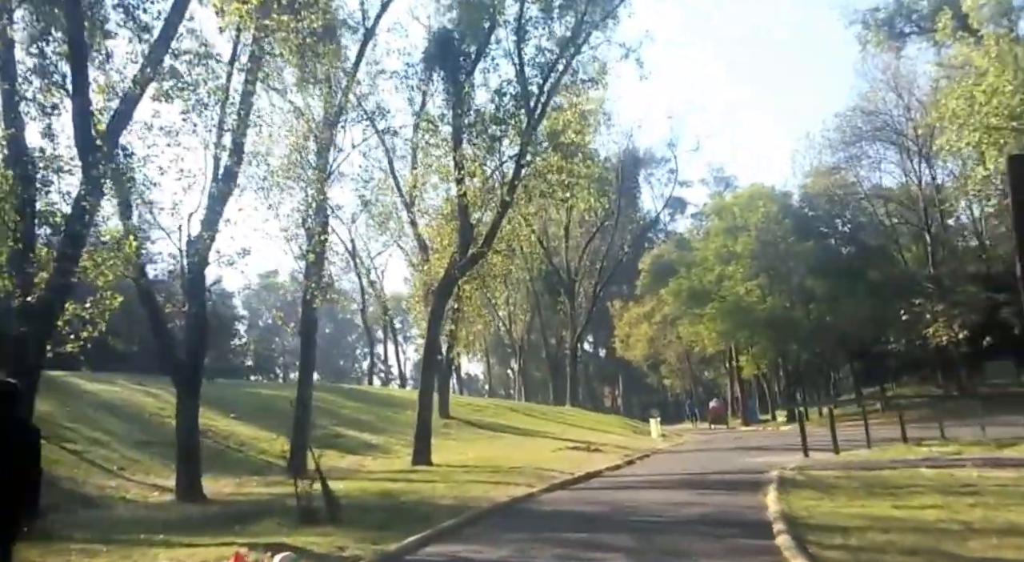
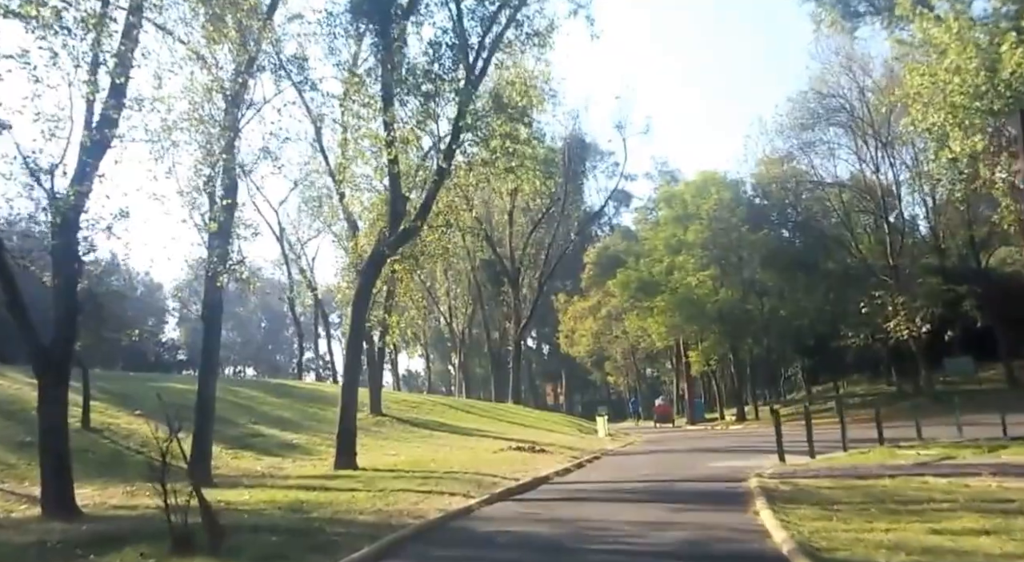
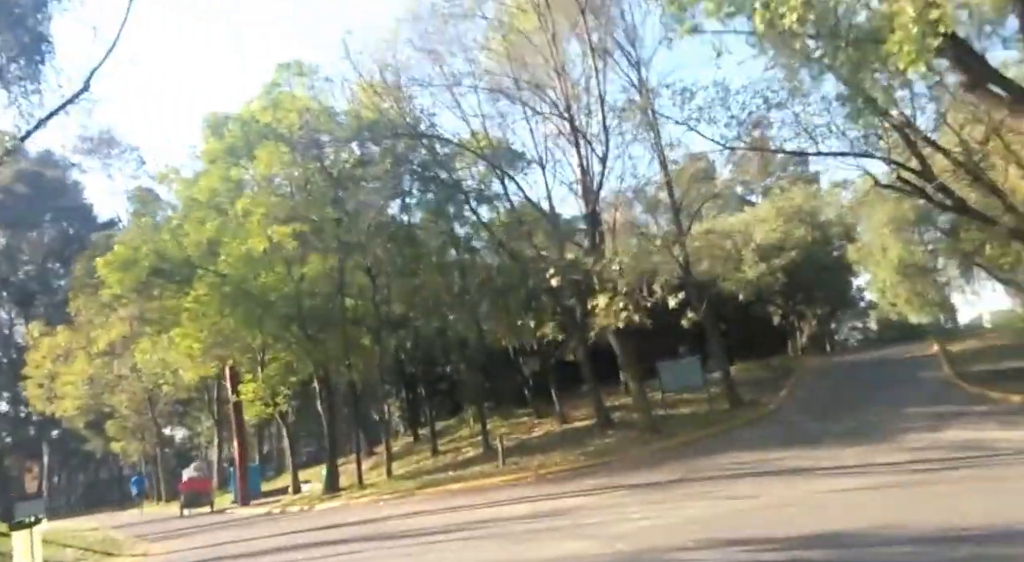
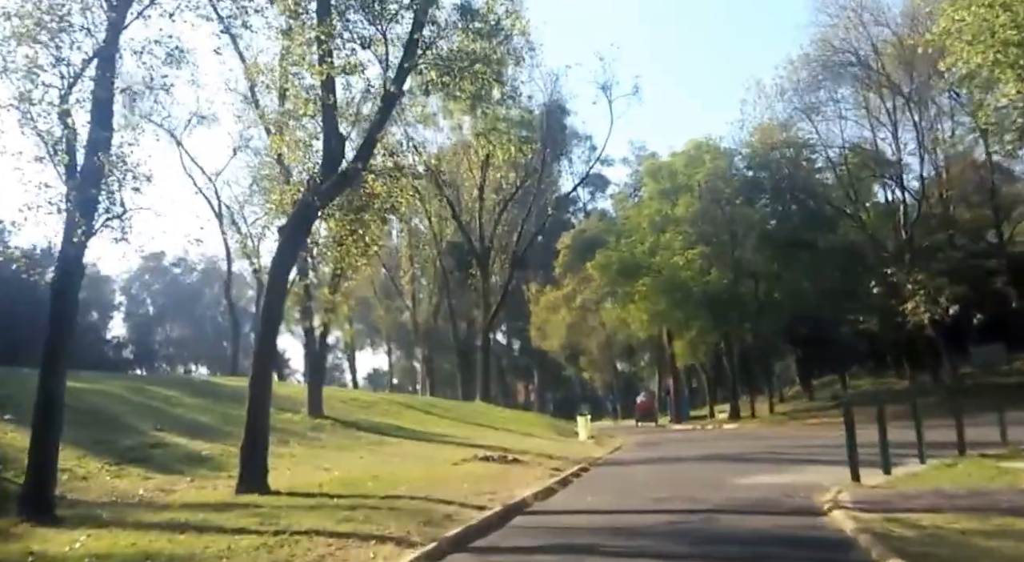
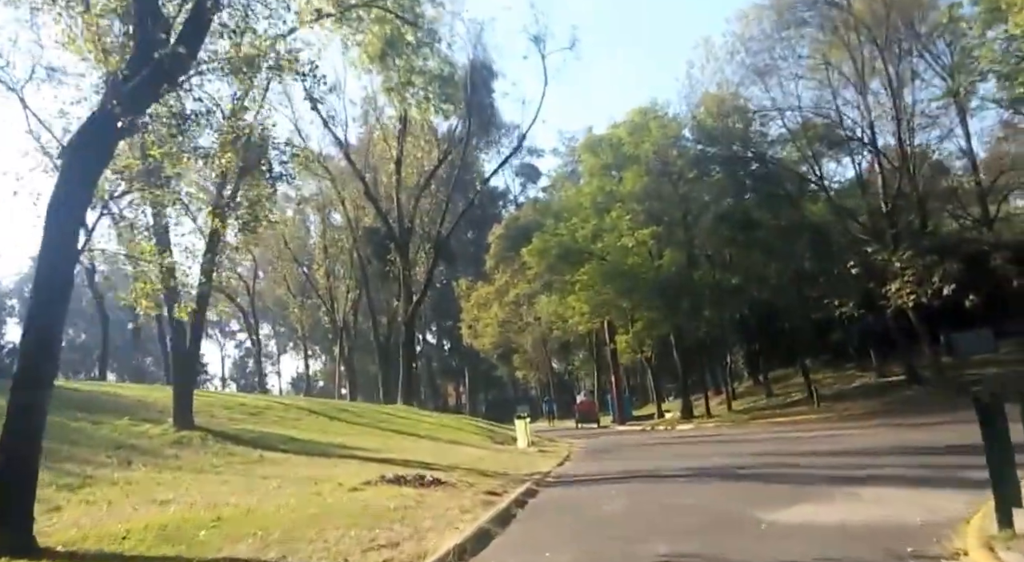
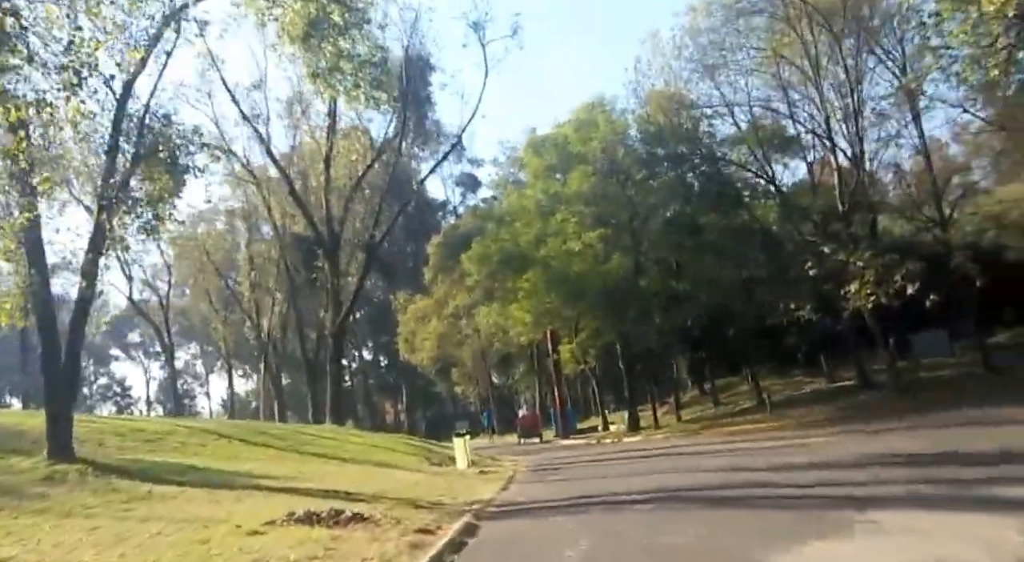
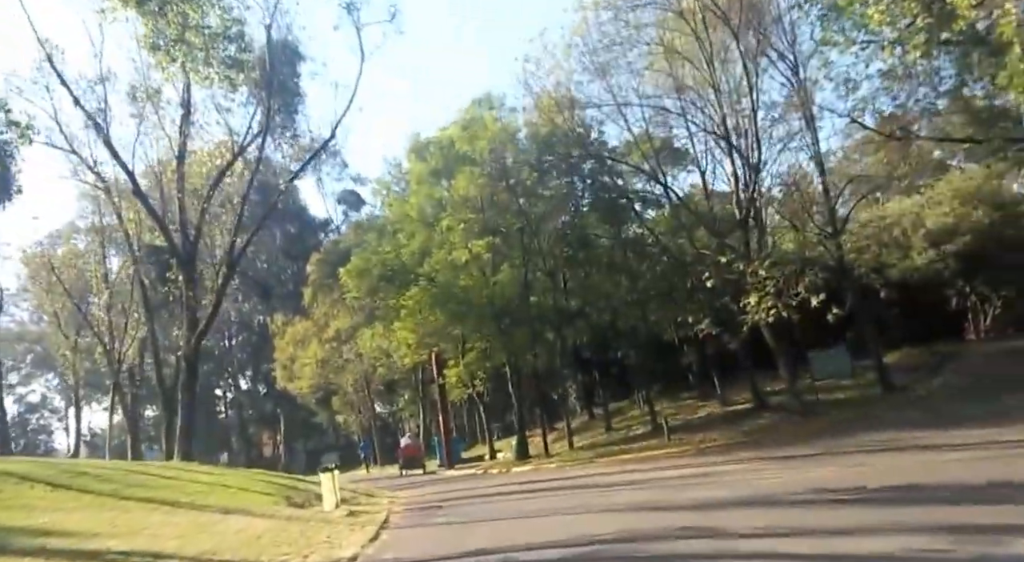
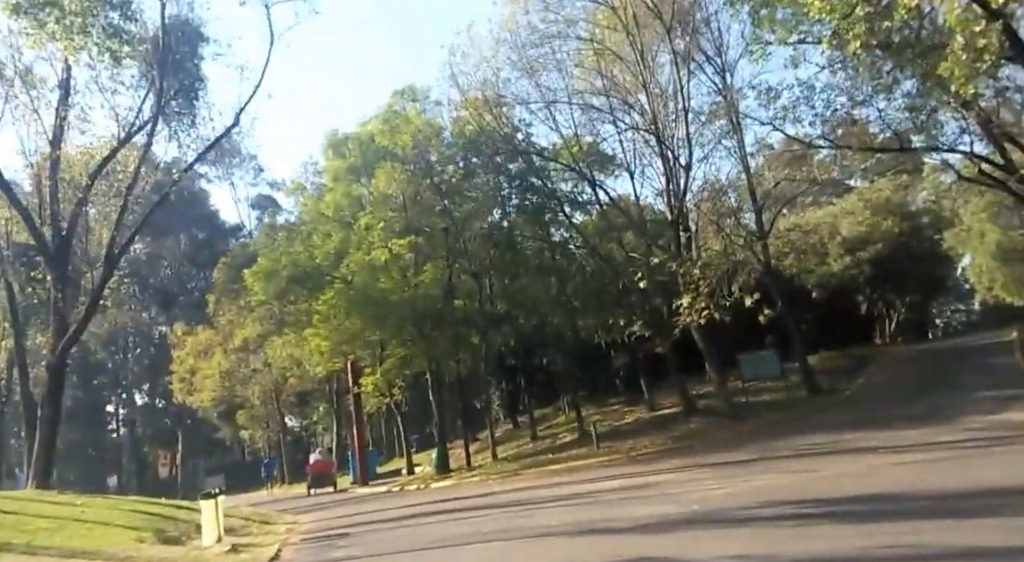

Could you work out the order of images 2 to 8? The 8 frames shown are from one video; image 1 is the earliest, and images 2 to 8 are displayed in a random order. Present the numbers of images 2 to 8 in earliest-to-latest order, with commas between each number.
2, 4, 5, 6, 7, 8, 3
